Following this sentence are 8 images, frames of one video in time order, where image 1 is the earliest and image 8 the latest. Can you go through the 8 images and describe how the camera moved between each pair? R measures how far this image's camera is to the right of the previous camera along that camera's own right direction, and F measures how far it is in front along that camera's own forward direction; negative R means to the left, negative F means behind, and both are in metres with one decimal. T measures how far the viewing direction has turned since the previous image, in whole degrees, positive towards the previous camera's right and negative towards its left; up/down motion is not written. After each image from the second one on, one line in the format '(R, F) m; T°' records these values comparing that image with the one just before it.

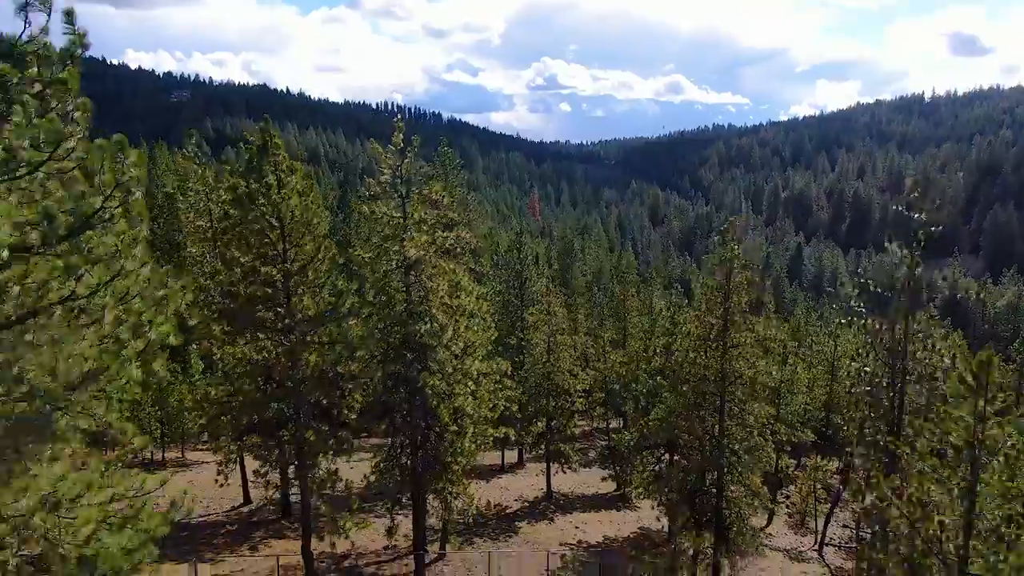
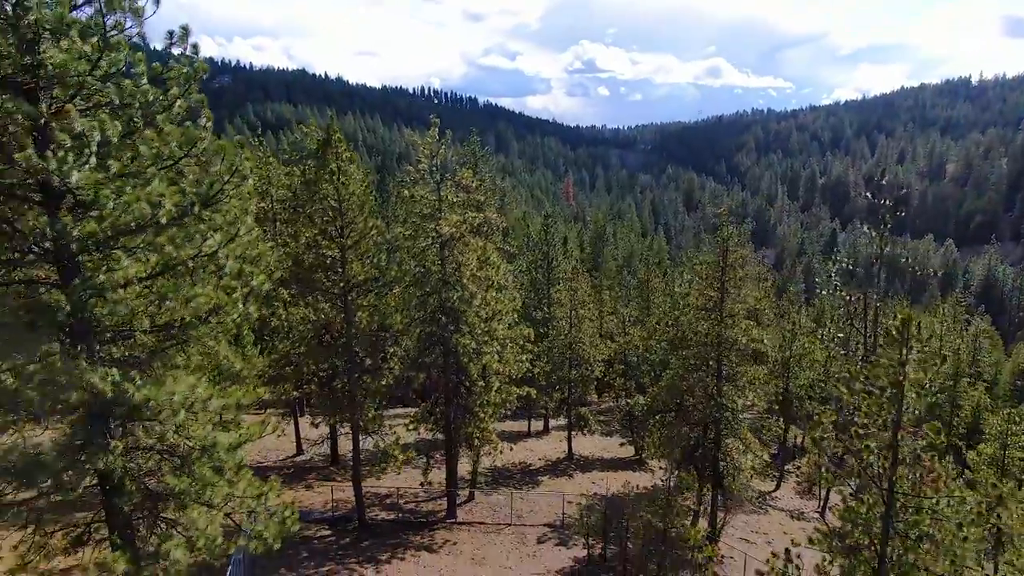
(+0.3, -2.6) m; -3°
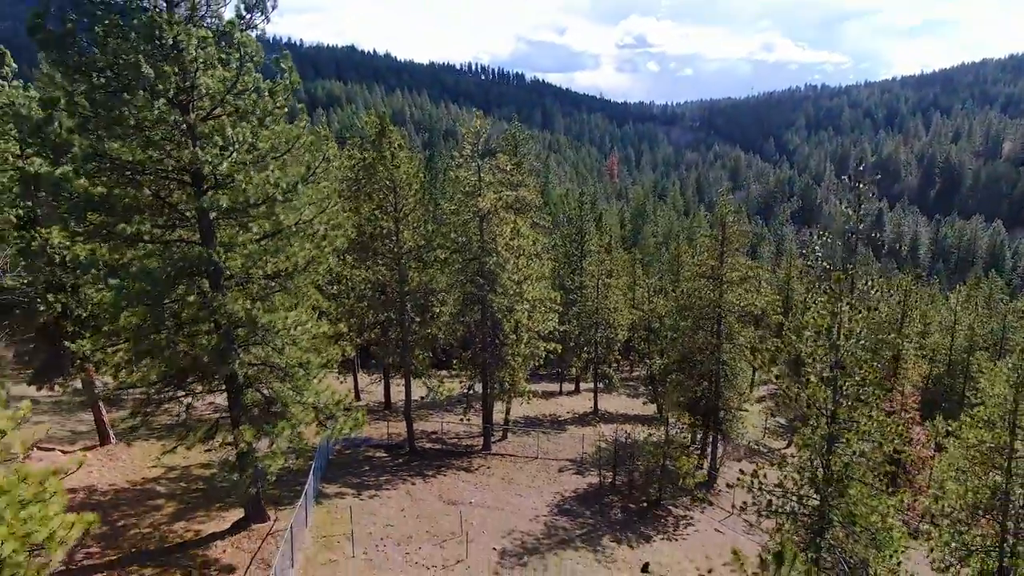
(+0.5, -3.5) m; -3°
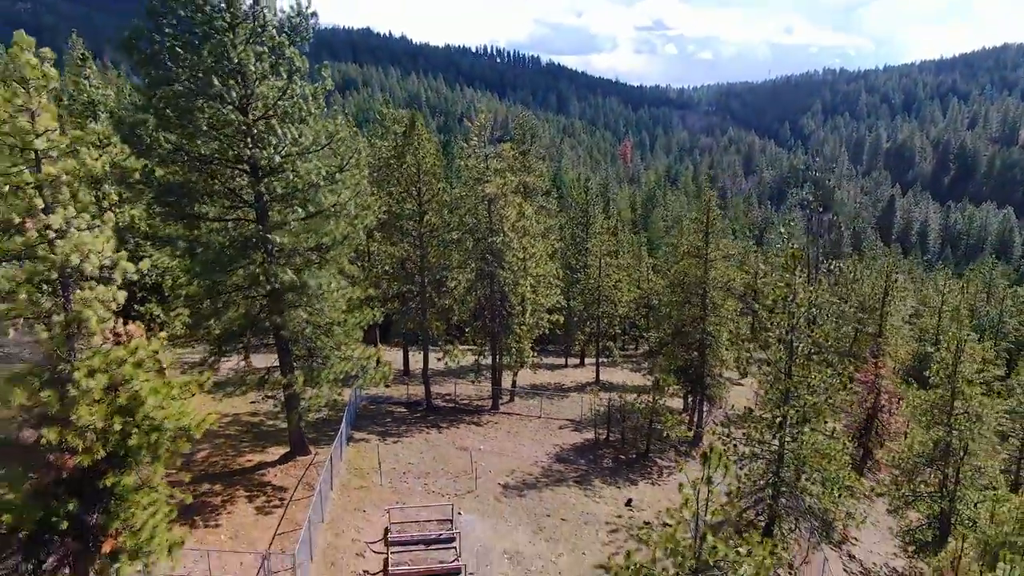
(+0.2, -2.8) m; -1°
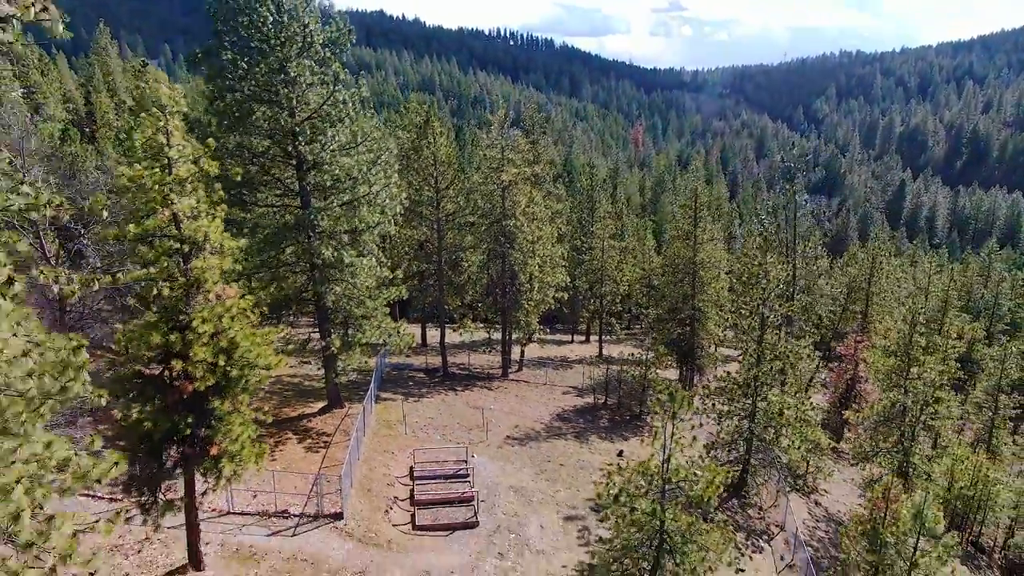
(+0.2, -2.9) m; -1°
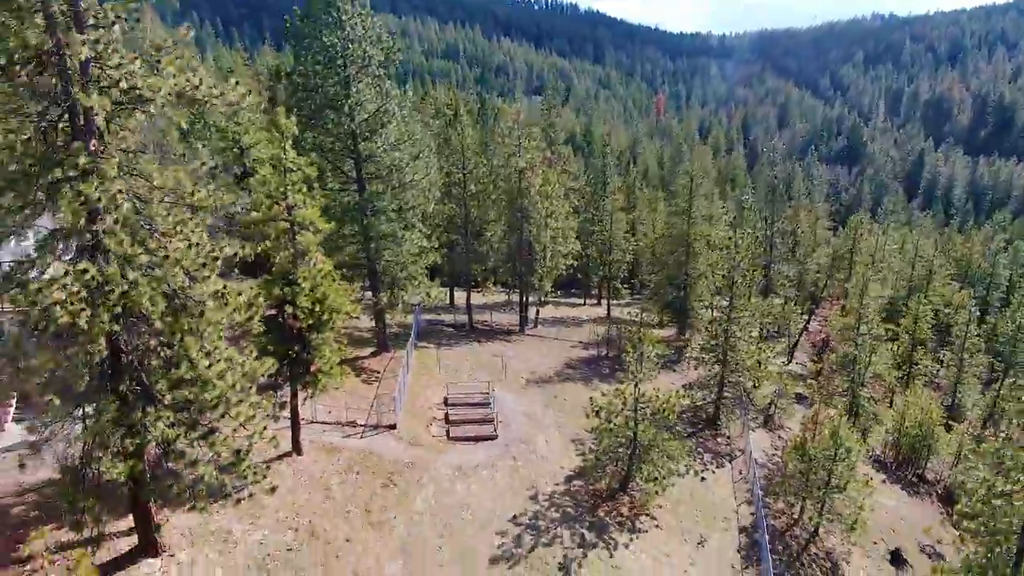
(+0.3, -4.8) m; -2°
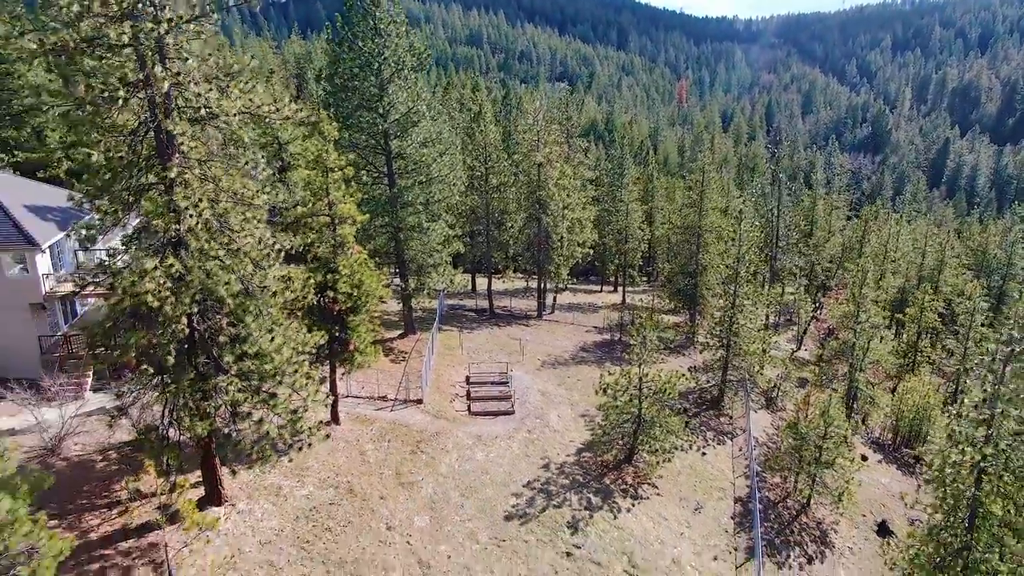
(+0.1, -2.0) m; -2°
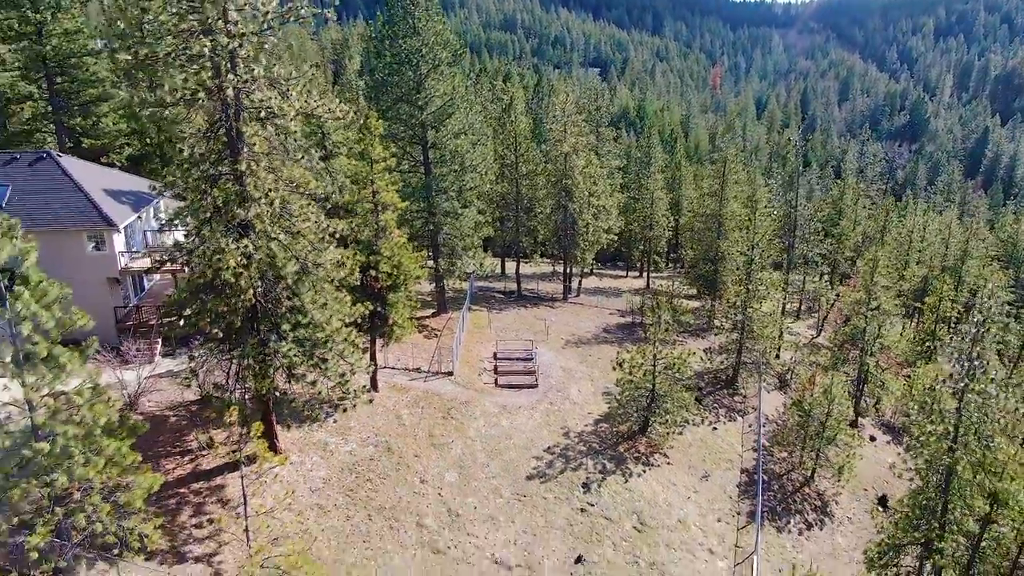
(+0.2, -1.8) m; -2°
